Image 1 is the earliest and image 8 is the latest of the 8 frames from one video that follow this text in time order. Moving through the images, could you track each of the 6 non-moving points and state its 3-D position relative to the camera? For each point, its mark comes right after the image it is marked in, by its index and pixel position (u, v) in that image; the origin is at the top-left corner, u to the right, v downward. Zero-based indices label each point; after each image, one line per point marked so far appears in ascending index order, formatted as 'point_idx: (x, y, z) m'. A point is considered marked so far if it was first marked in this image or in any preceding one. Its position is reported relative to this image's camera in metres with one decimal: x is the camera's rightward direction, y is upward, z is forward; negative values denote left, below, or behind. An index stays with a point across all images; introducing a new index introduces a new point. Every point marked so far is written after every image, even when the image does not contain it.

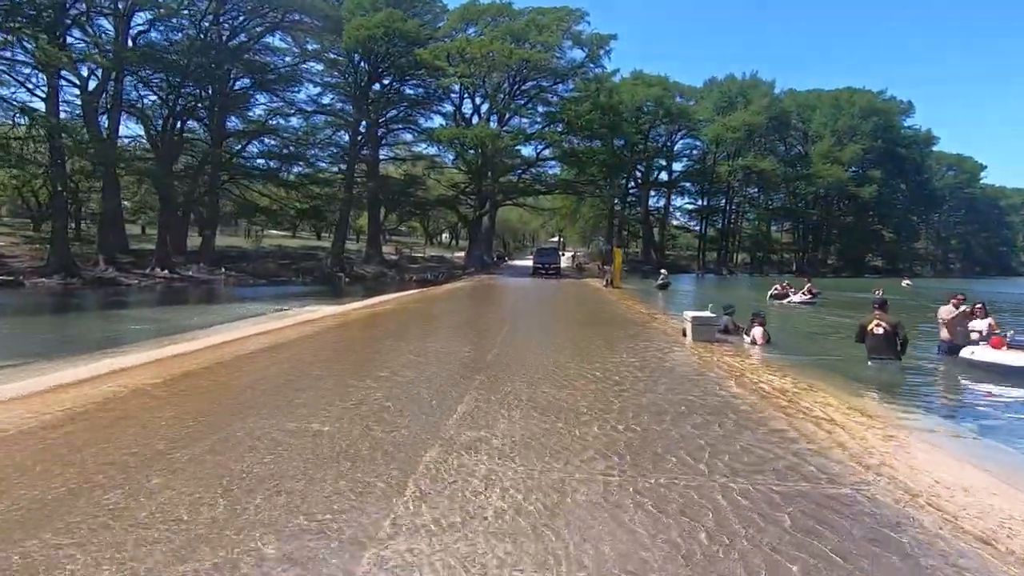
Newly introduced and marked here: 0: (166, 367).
0: (-7.1, -1.6, +15.9) m
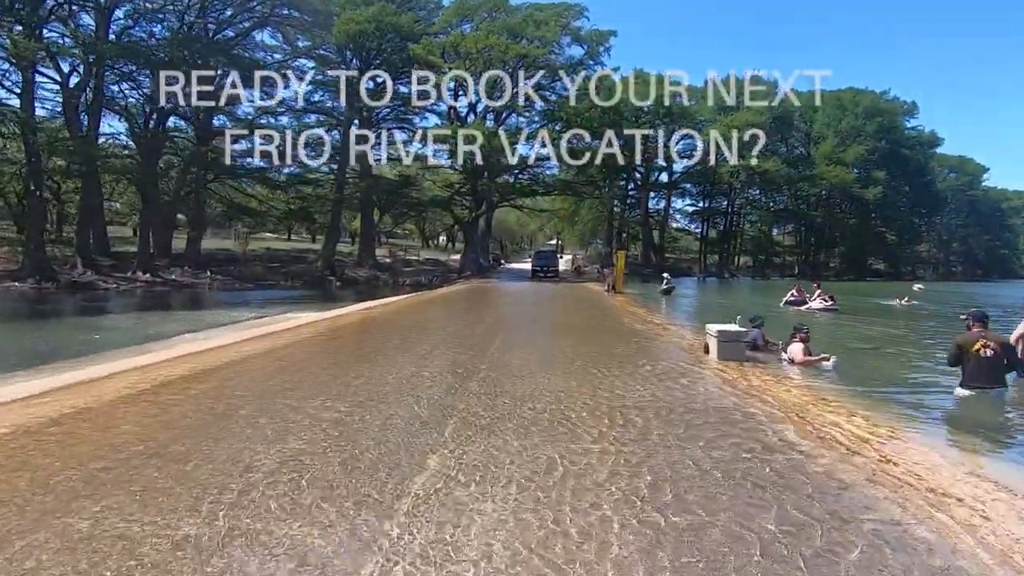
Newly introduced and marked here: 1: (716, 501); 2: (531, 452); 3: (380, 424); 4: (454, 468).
0: (-7.2, -1.7, +14.7) m
1: (+1.5, -1.6, +5.8) m
2: (+0.2, -1.6, +7.1) m
3: (-1.4, -1.5, +8.3) m
4: (-0.5, -1.6, +6.6) m
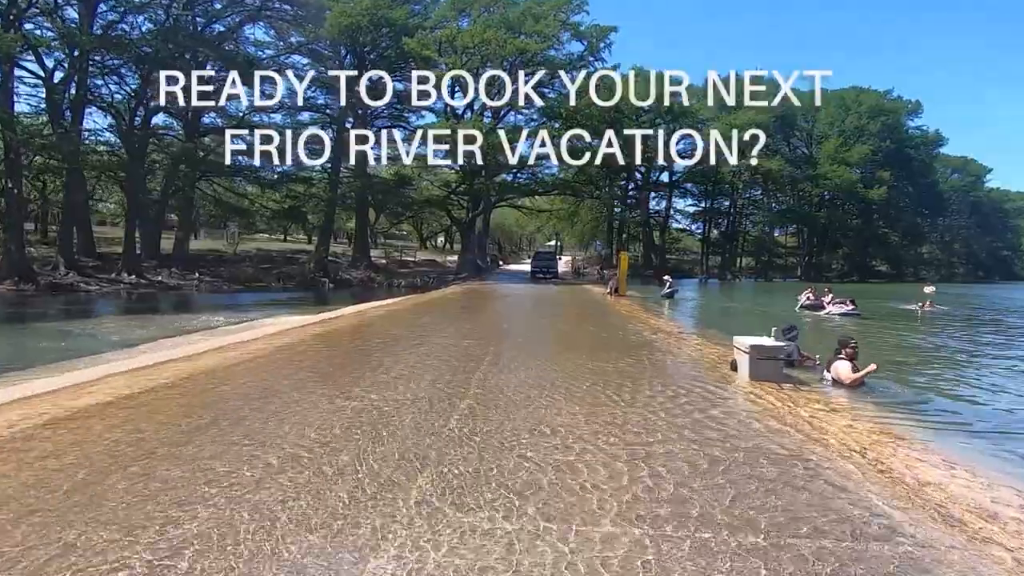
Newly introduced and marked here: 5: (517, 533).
0: (-7.2, -1.7, +13.6) m
1: (+1.5, -1.7, +4.7) m
2: (+0.1, -1.6, +6.1) m
3: (-1.4, -1.6, +7.3) m
4: (-0.5, -1.6, +5.6) m
5: (0.0, -1.6, +5.1) m
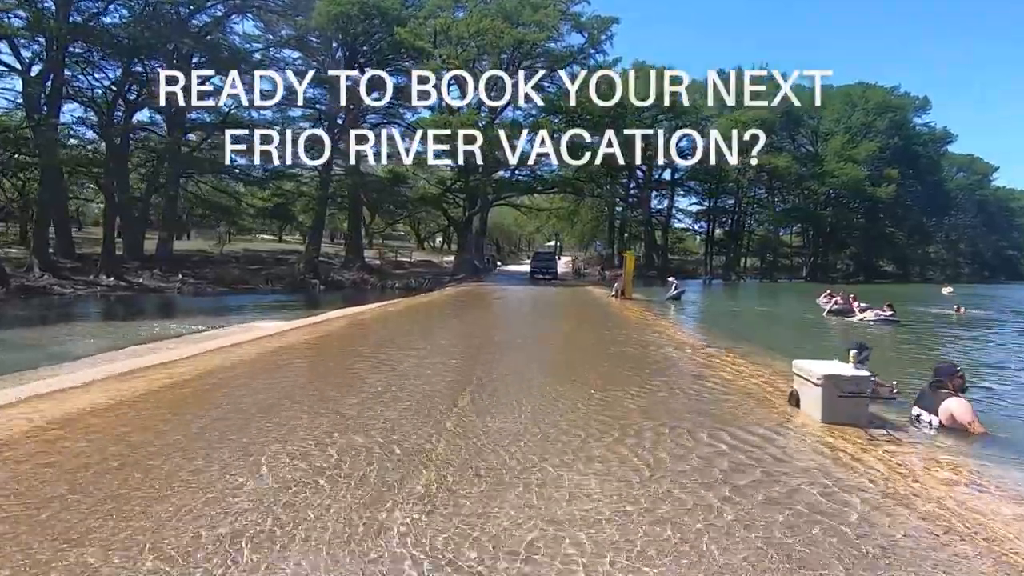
0: (-7.3, -1.8, +12.1) m
1: (+1.4, -1.7, +3.3) m
2: (+0.1, -1.7, +4.6) m
3: (-1.5, -1.6, +5.9) m
4: (-0.6, -1.7, +4.1) m
5: (0.0, -1.6, +3.7) m
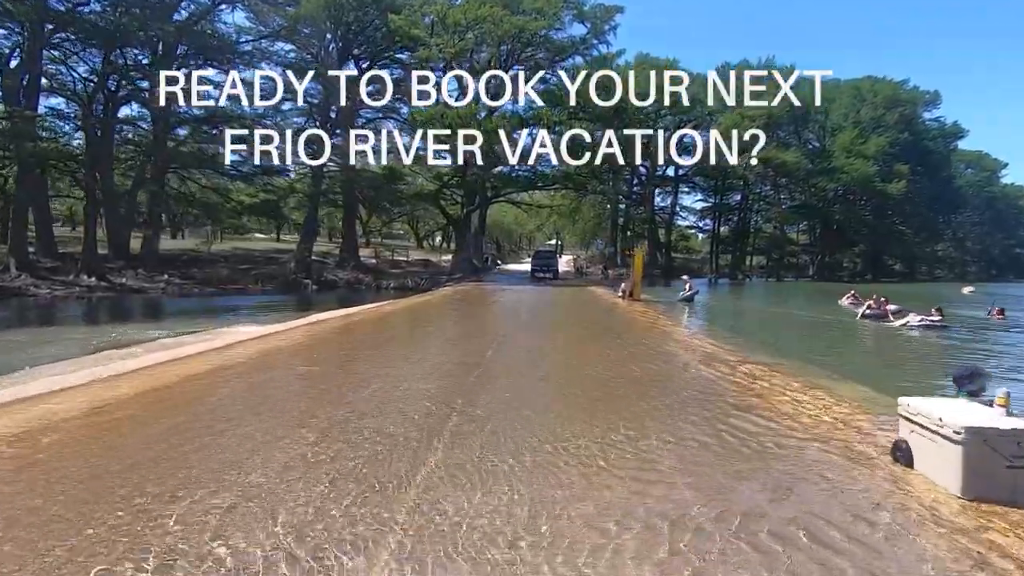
0: (-7.3, -1.8, +10.8) m
1: (+1.4, -1.7, +1.9) m
2: (0.0, -1.7, +3.3) m
3: (-1.5, -1.7, +4.5) m
4: (-0.6, -1.7, +2.7) m
5: (-0.1, -1.7, +2.3) m
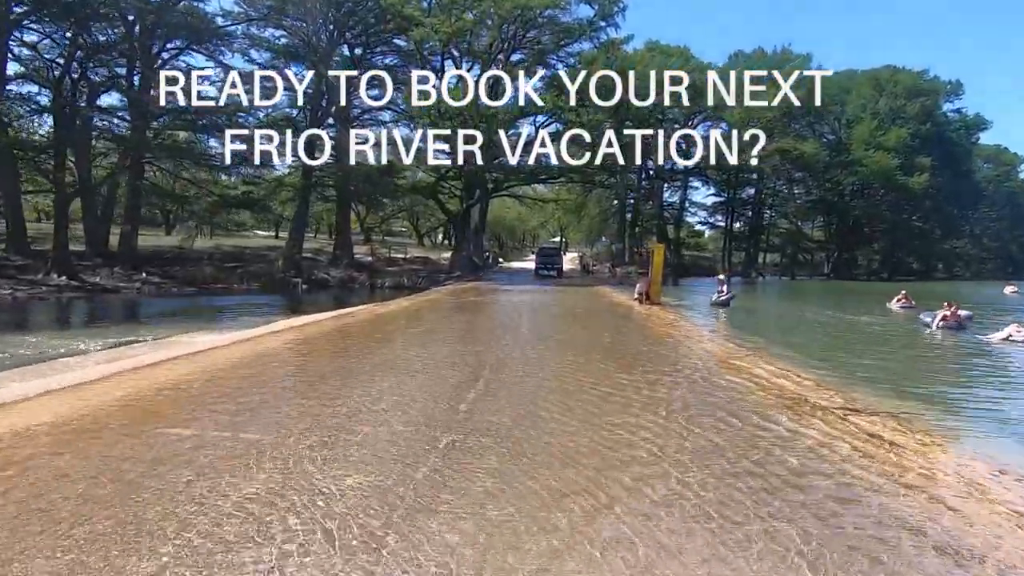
0: (-7.3, -1.9, +8.7) m
1: (+1.3, -1.8, -0.2) m
2: (0.0, -1.8, +1.1) m
3: (-1.5, -1.7, +2.3) m
4: (-0.6, -1.8, +0.6) m
5: (-0.1, -1.8, +0.1) m
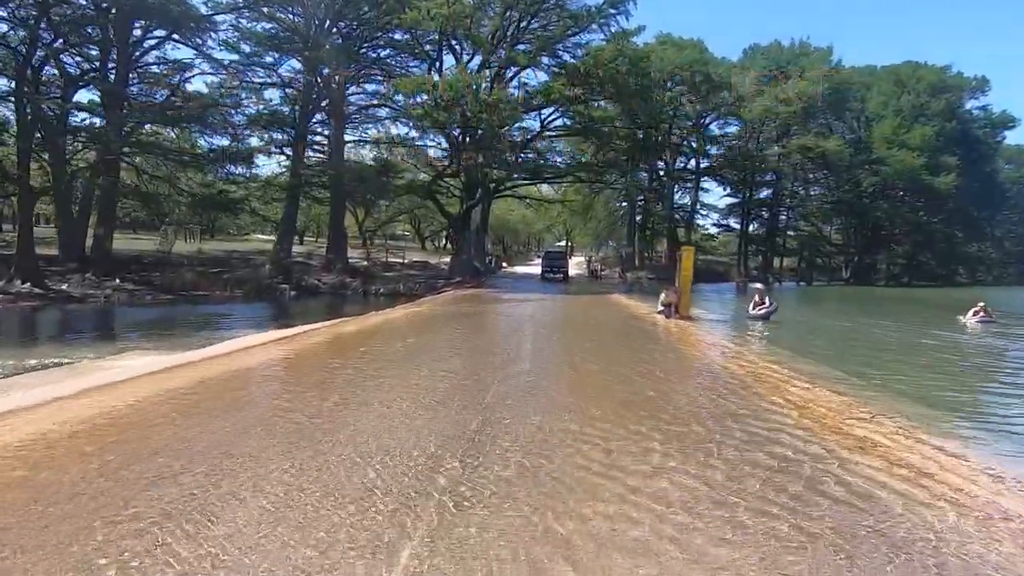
0: (-7.3, -2.0, +6.4) m
1: (+1.3, -1.9, -2.6) m
2: (0.0, -1.9, -1.2) m
3: (-1.6, -1.9, 0.0) m
4: (-0.7, -1.9, -1.7) m
5: (-0.1, -1.9, -2.2) m
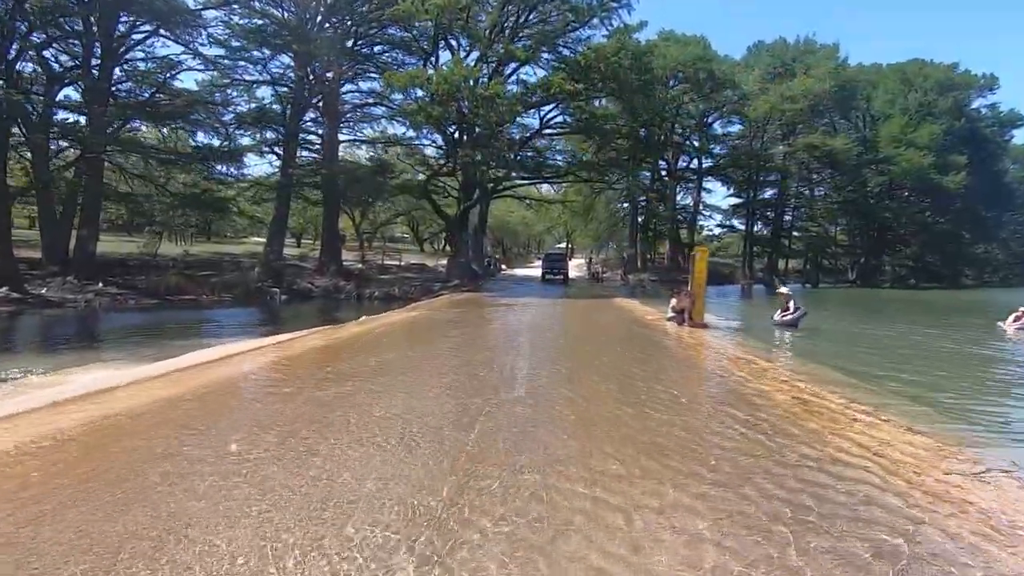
0: (-7.3, -2.1, +5.3) m
1: (+1.3, -2.0, -3.7) m
2: (-0.1, -1.9, -2.3) m
3: (-1.6, -1.9, -1.1) m
4: (-0.7, -1.9, -2.8) m
5: (-0.2, -1.9, -3.3) m
